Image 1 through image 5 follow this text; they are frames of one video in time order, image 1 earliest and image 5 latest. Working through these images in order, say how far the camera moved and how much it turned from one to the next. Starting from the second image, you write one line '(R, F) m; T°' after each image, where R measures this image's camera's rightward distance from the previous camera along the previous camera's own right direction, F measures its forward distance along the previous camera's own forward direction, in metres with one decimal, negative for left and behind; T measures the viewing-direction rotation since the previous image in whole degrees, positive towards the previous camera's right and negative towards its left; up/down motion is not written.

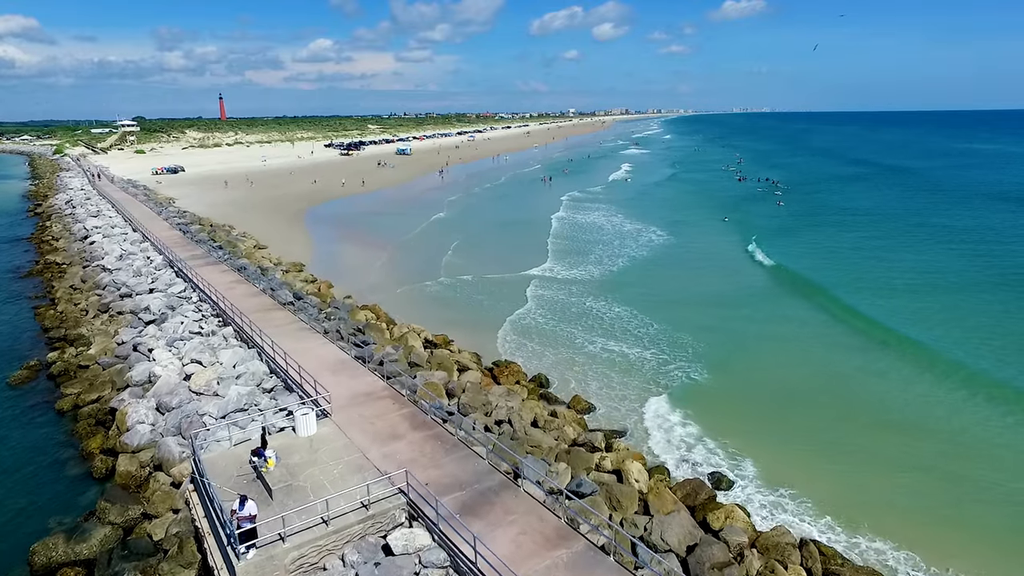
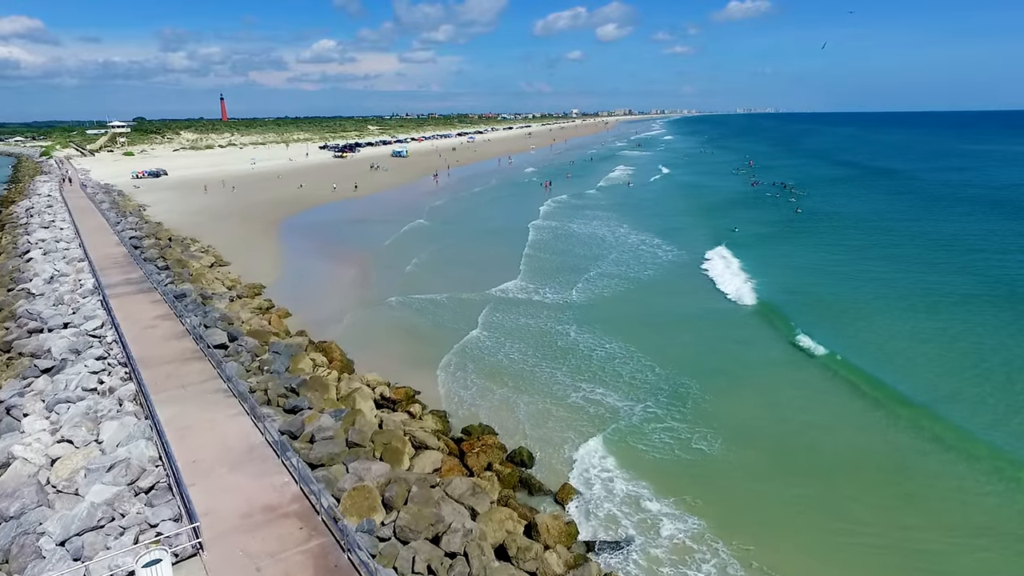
(+0.6, +3.1) m; 0°
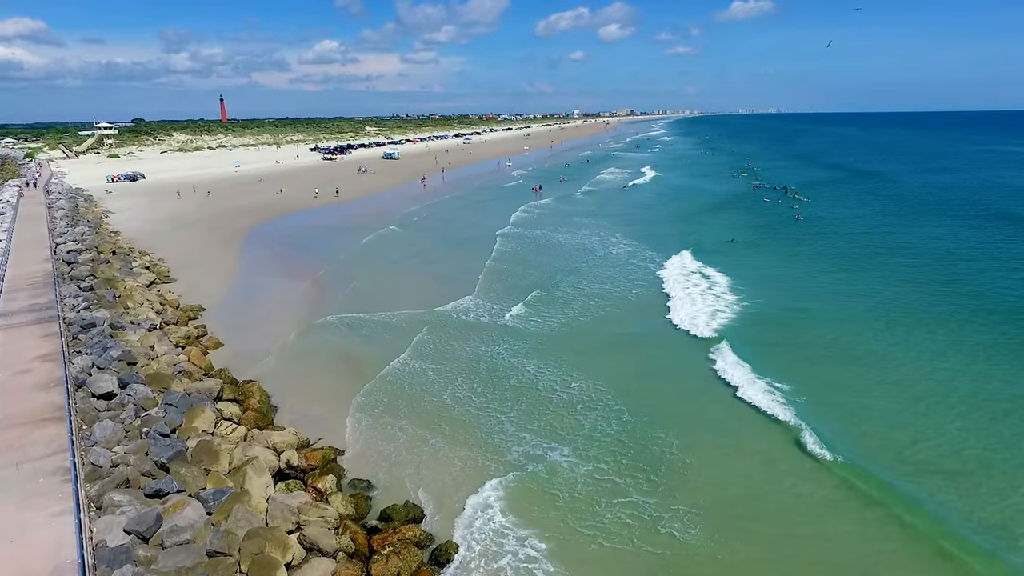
(+1.2, +2.4) m; 0°
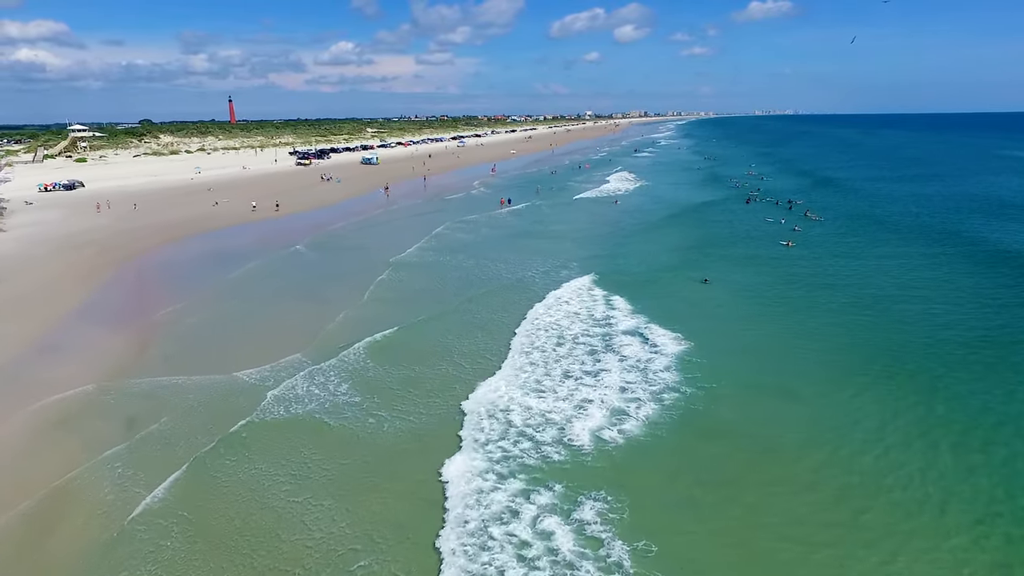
(+3.9, +5.8) m; -1°
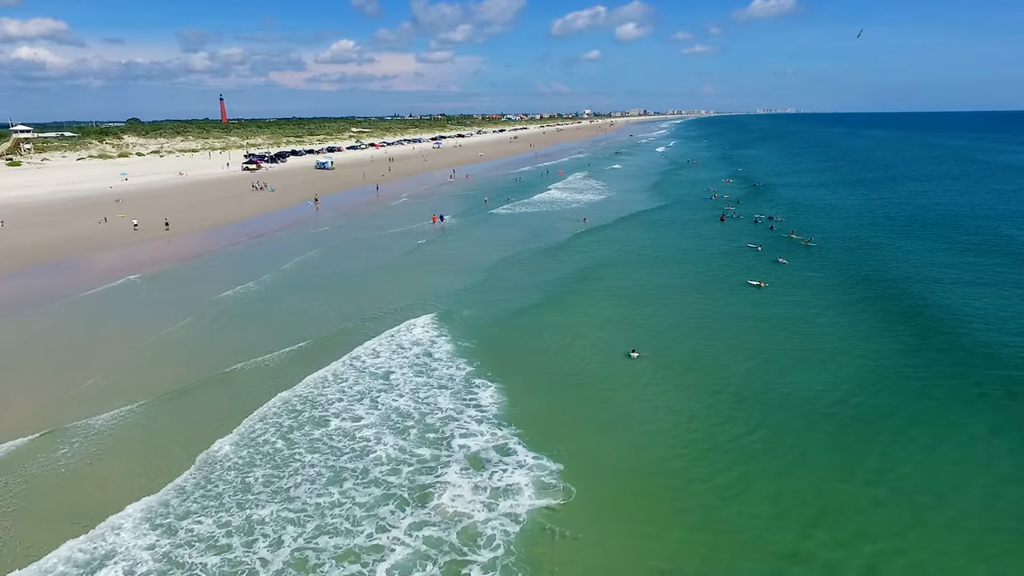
(+4.5, +6.4) m; 0°
